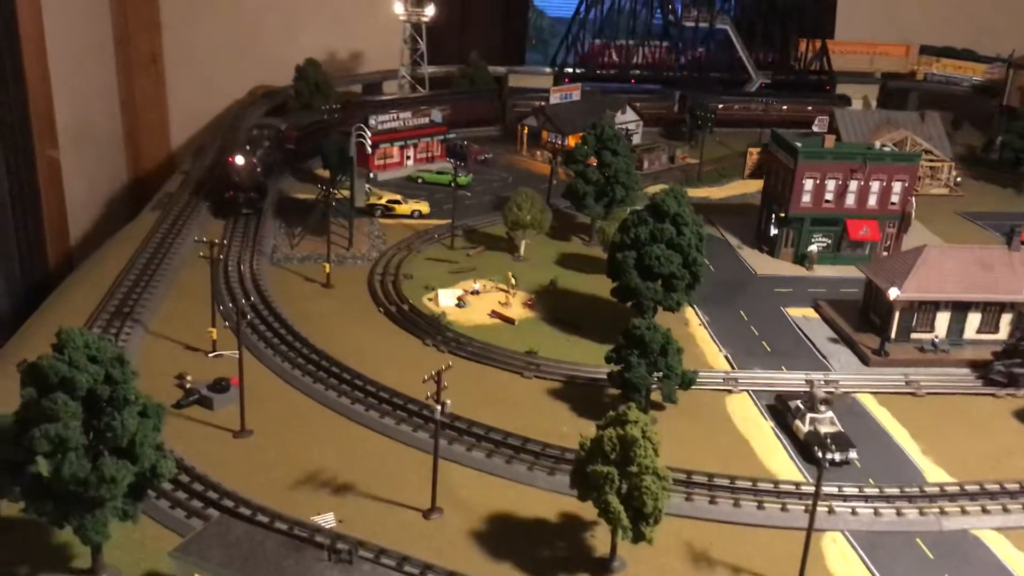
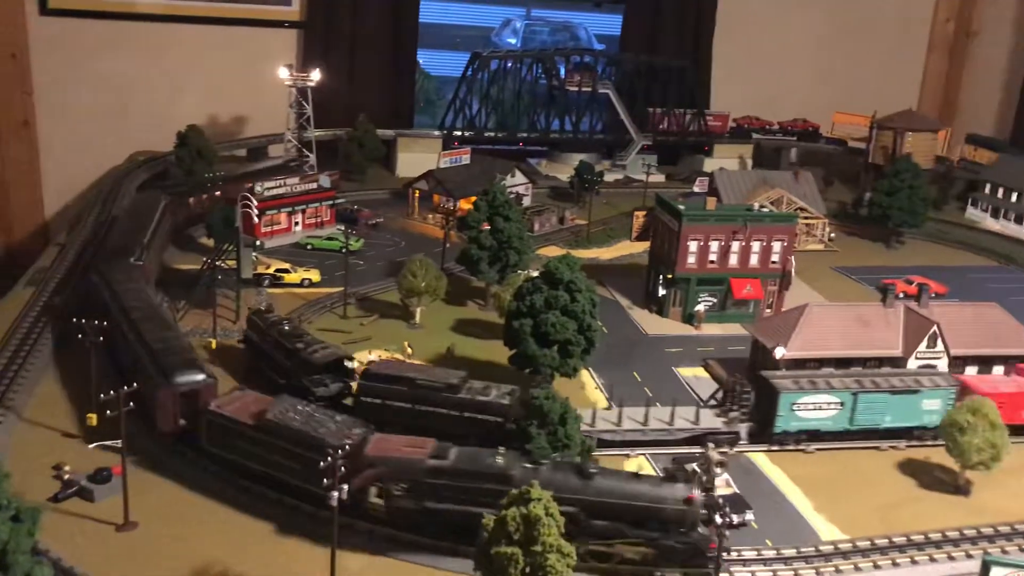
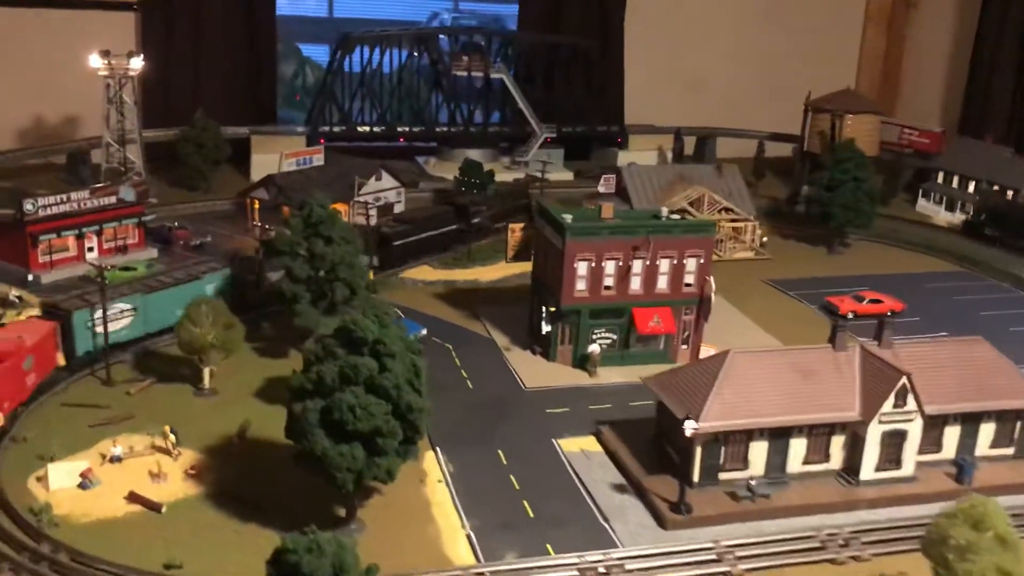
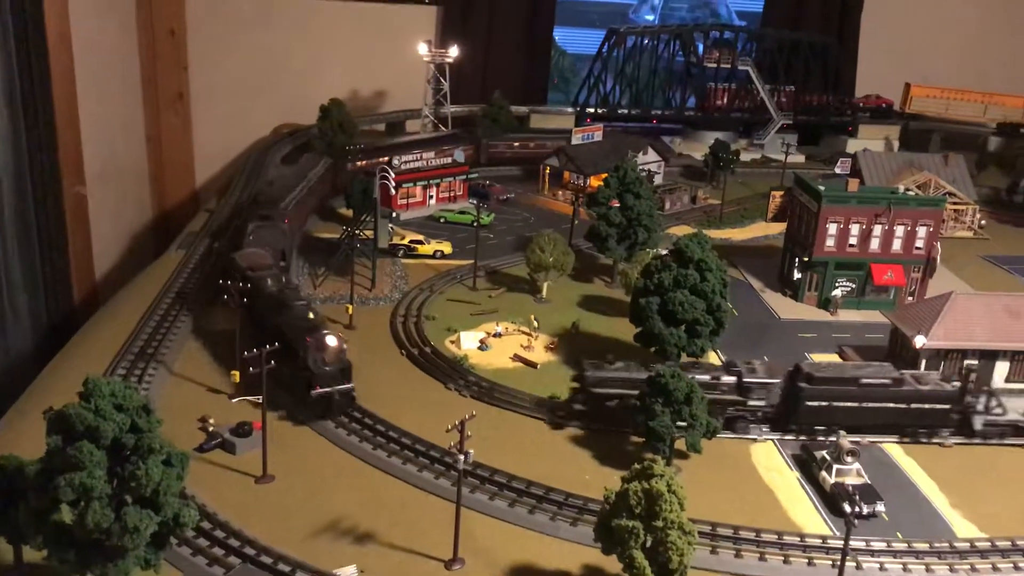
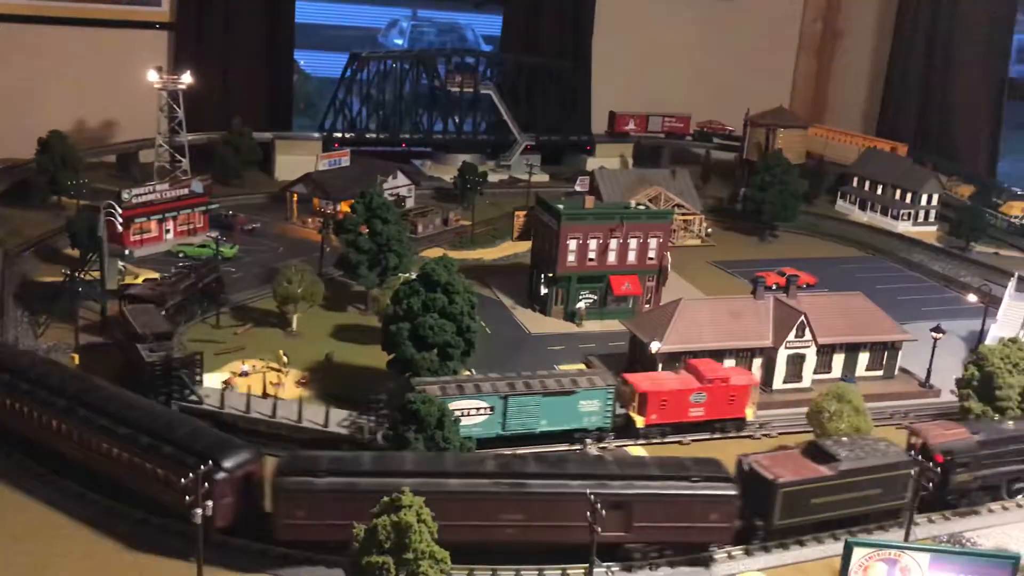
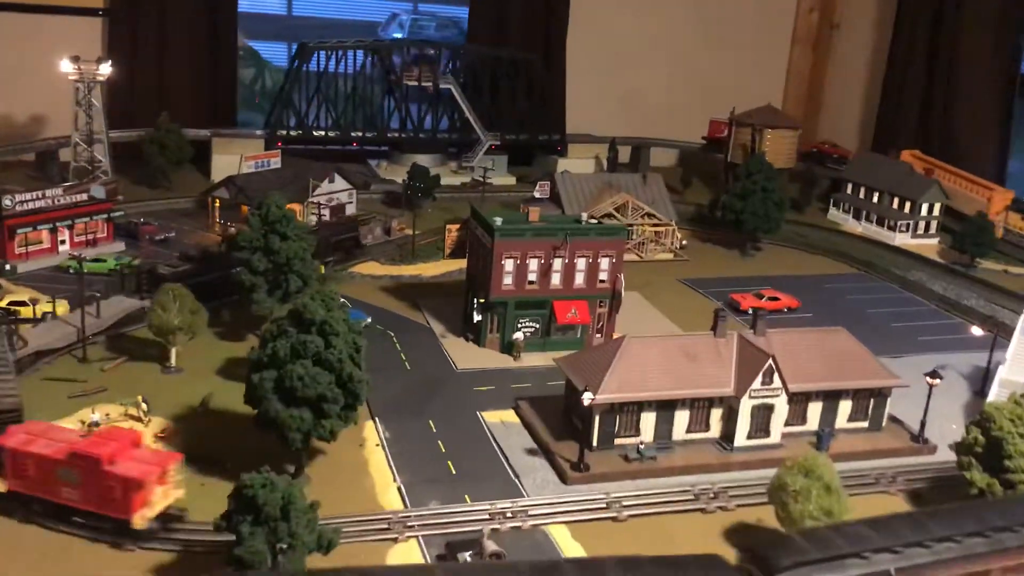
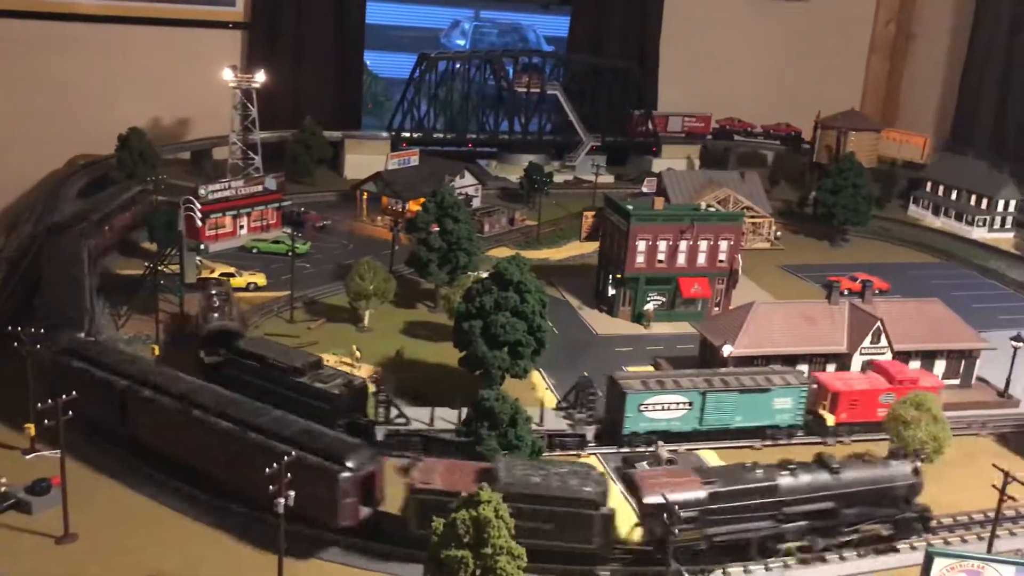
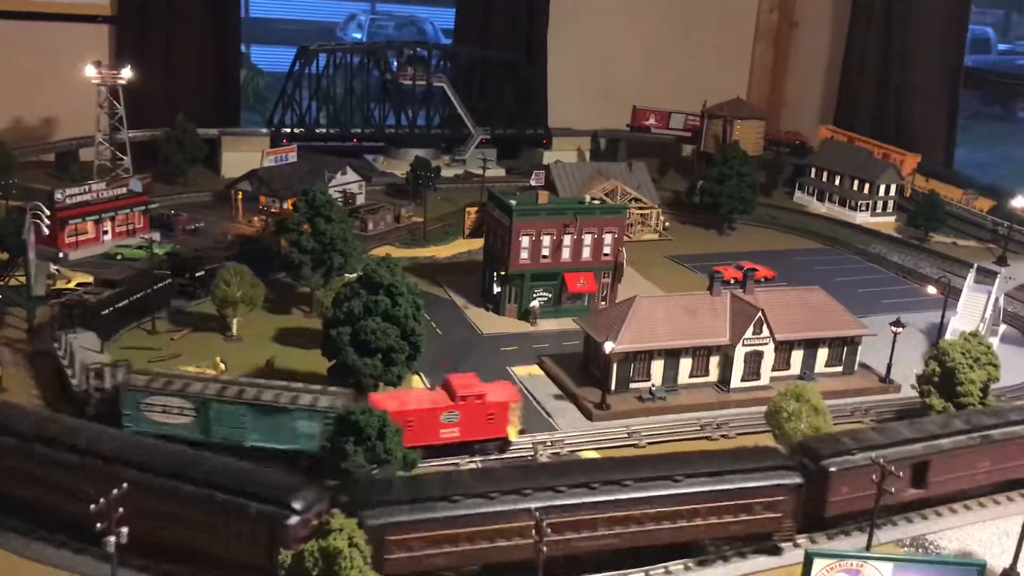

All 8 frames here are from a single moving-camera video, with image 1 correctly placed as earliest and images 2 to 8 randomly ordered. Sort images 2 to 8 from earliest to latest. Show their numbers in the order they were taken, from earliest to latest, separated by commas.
4, 2, 7, 5, 8, 6, 3
